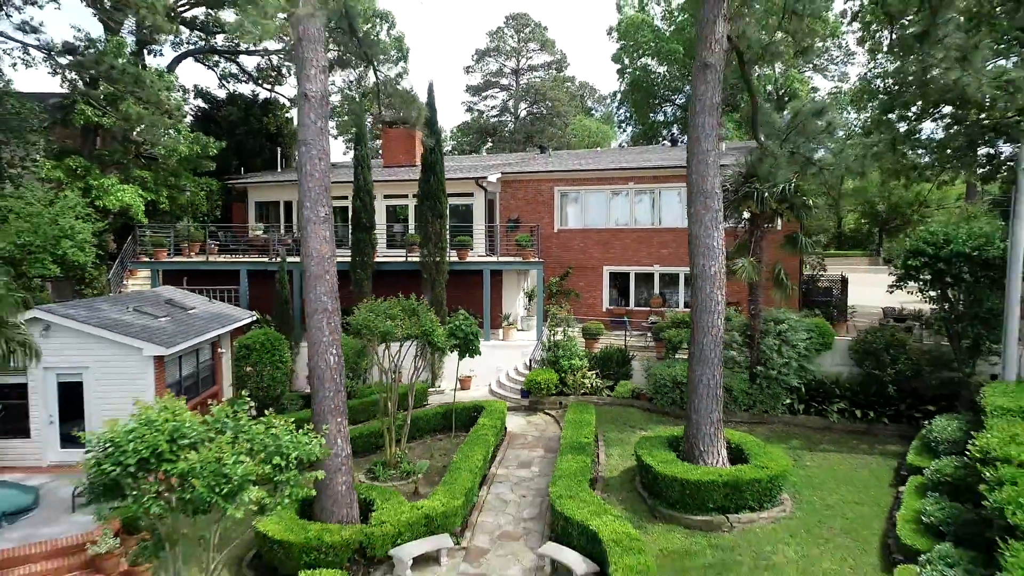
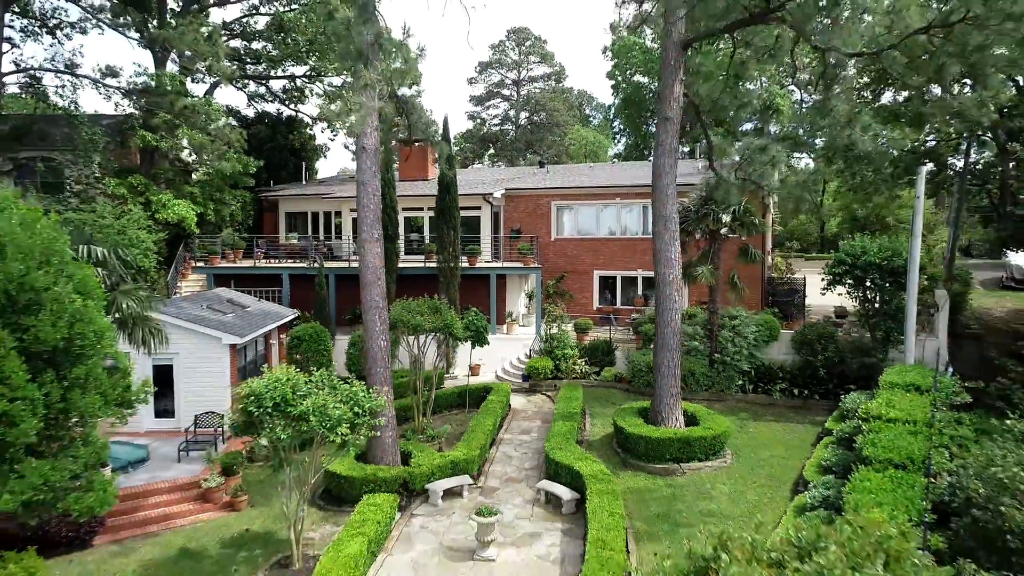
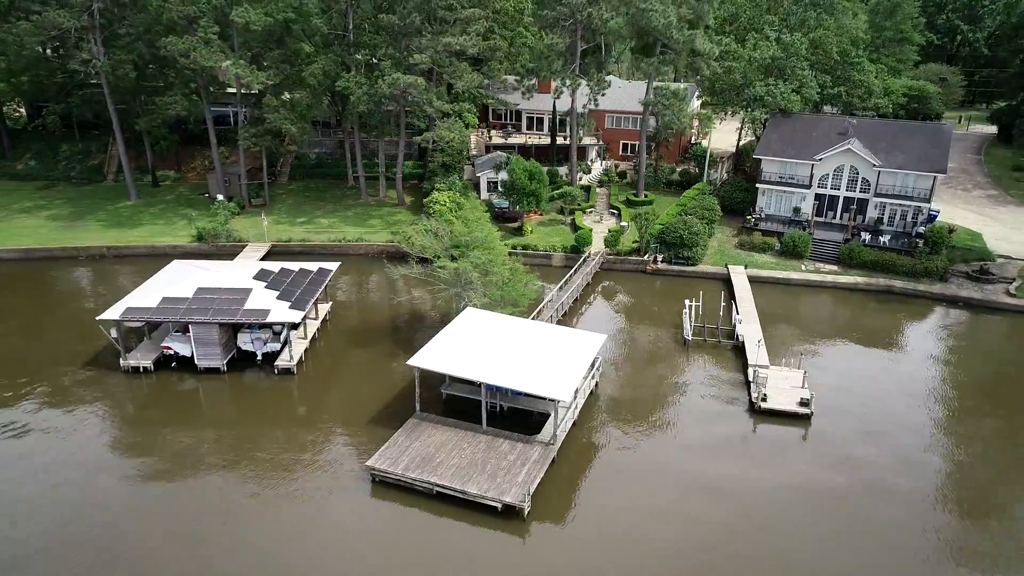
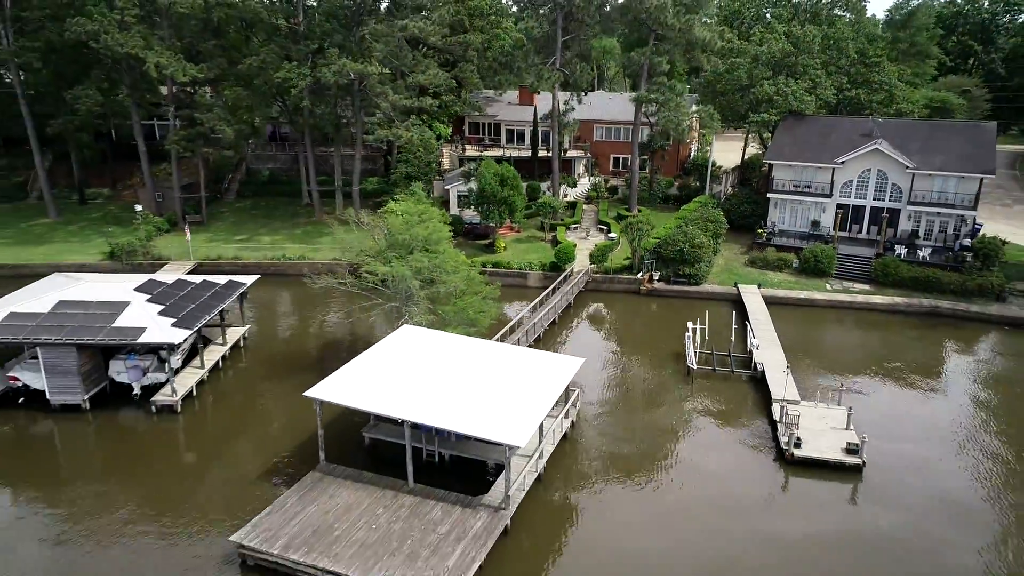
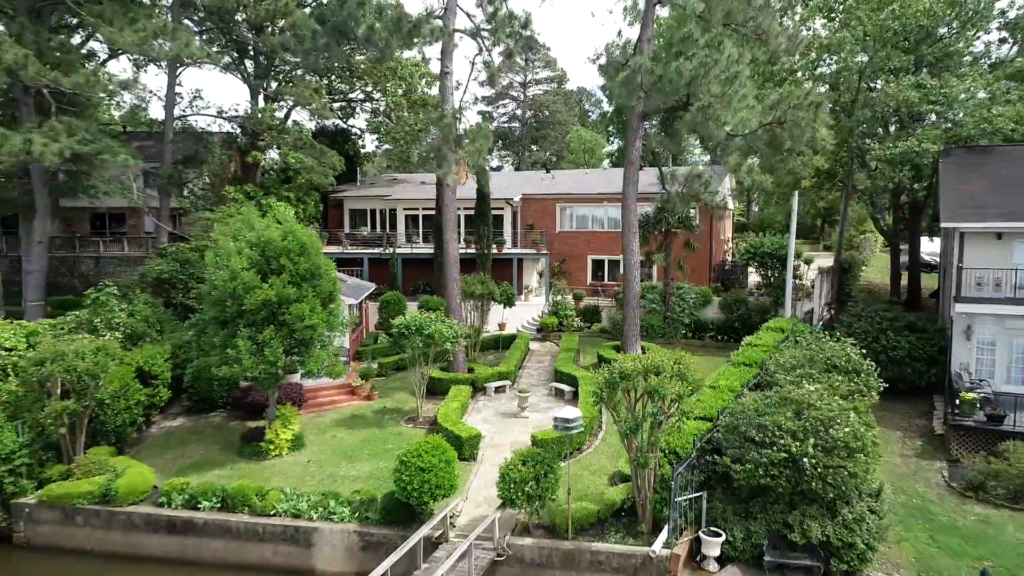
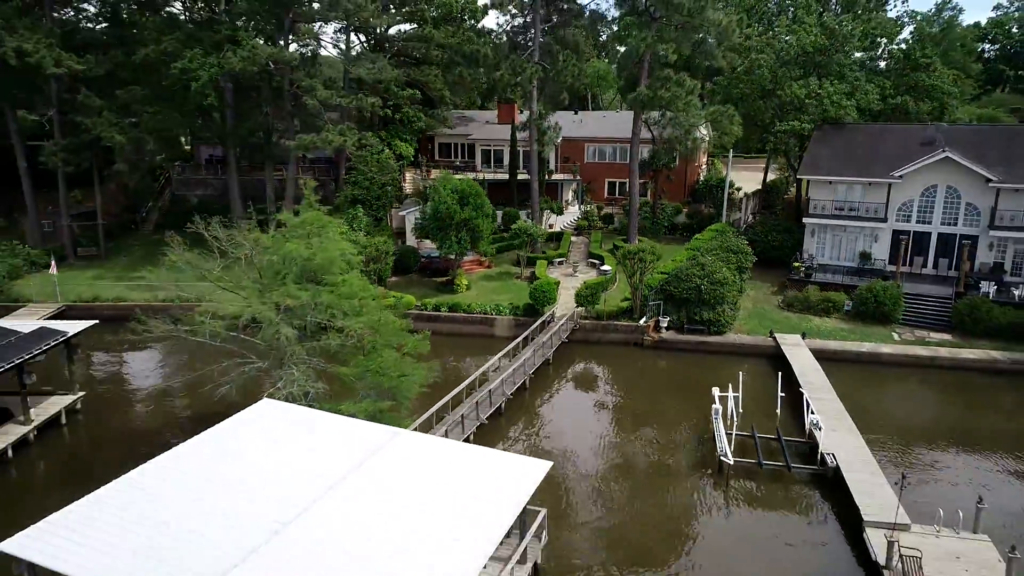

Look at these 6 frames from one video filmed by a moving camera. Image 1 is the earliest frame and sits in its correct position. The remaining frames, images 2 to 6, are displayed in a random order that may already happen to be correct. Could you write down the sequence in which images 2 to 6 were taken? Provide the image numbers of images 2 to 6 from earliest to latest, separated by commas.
2, 5, 6, 4, 3
